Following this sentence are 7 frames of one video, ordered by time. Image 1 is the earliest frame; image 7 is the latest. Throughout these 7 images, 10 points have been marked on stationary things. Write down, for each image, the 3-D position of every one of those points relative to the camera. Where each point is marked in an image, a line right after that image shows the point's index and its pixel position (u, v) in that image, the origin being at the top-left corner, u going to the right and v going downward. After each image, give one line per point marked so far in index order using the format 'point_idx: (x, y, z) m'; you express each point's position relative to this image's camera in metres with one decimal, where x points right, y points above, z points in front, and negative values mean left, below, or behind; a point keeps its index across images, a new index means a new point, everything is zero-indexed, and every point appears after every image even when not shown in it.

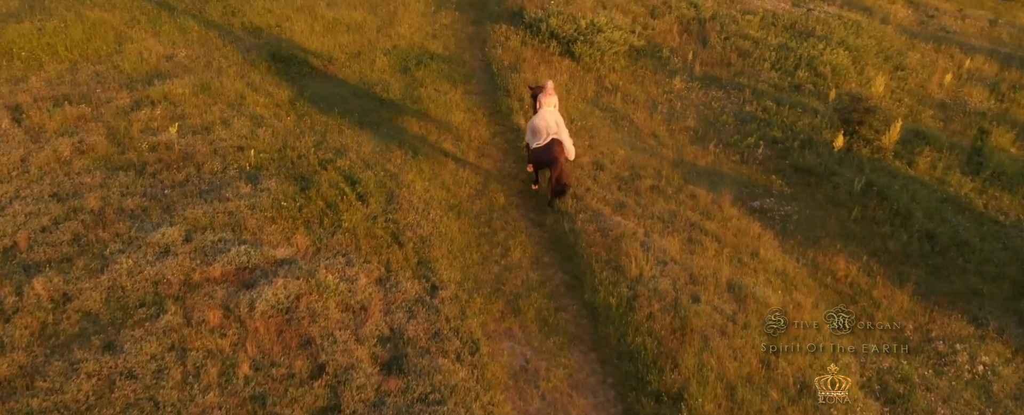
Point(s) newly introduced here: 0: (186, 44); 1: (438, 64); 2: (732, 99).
0: (-5.4, +2.7, +12.7) m
1: (-1.3, +2.6, +13.6) m
2: (+3.8, +1.9, +13.1) m
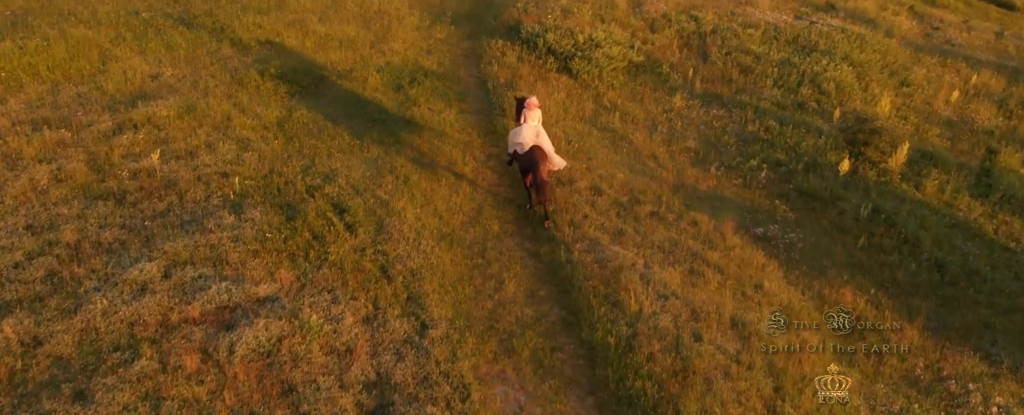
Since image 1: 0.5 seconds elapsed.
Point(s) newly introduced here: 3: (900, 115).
0: (-5.5, +2.3, +12.3) m
1: (-1.4, +2.2, +13.3) m
2: (+3.7, +1.5, +12.7) m
3: (+6.9, +1.7, +13.6) m
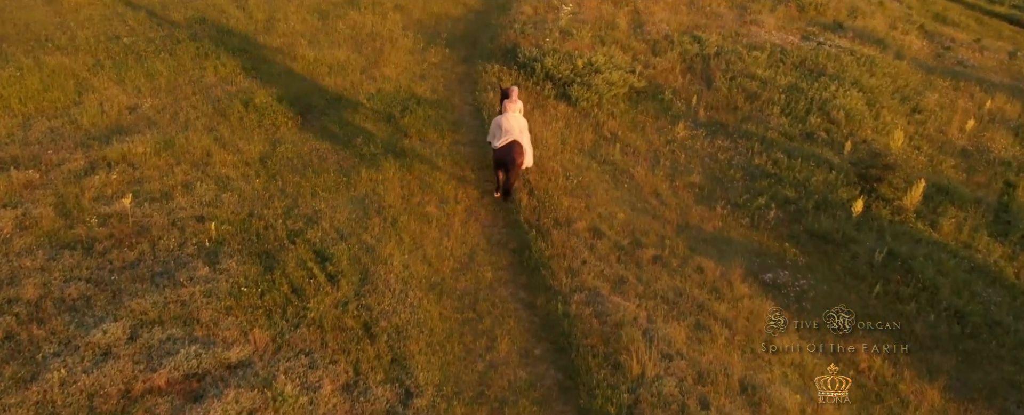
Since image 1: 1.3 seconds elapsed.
0: (-5.6, +1.8, +11.8) m
1: (-1.5, +1.6, +12.7) m
2: (+3.6, +0.9, +12.2) m
3: (+6.9, +1.1, +13.0) m
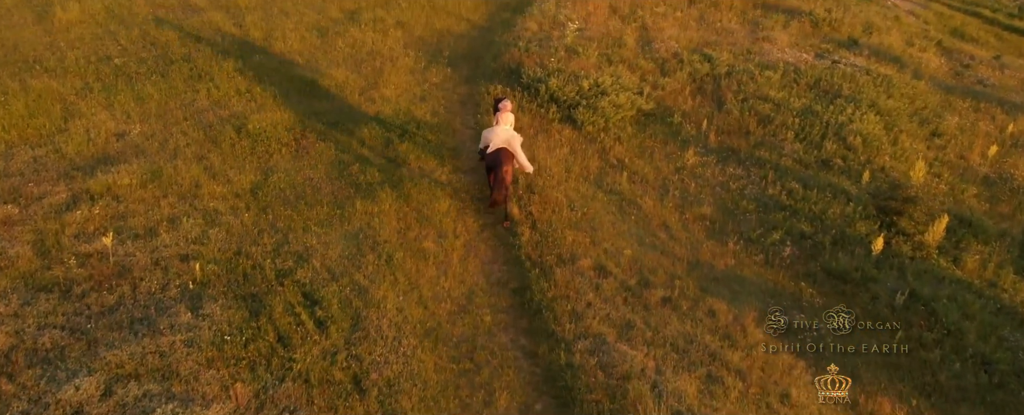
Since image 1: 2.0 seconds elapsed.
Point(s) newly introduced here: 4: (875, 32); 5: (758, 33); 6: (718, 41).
0: (-5.5, +1.3, +11.3) m
1: (-1.4, +1.2, +12.3) m
2: (+3.7, +0.5, +11.7) m
3: (+6.9, +0.6, +12.5) m
4: (+8.5, +4.1, +17.8) m
5: (+5.5, +3.9, +17.2) m
6: (+4.5, +3.6, +16.6) m
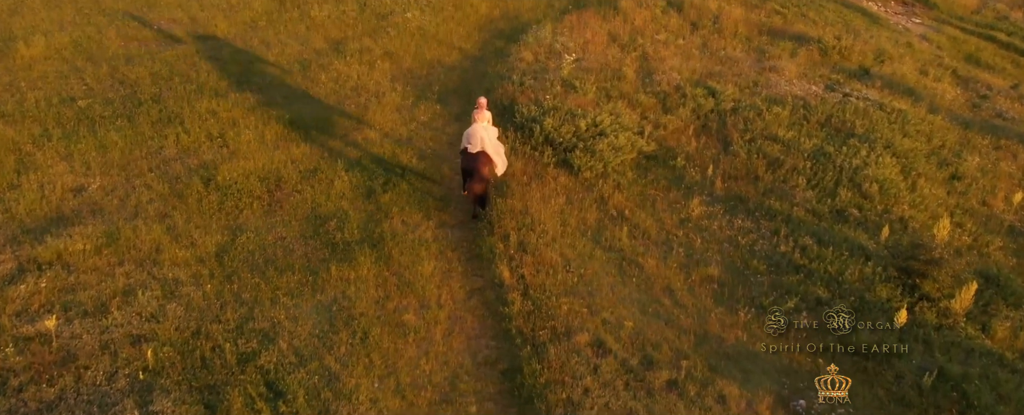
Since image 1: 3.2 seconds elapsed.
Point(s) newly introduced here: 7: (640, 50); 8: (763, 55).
0: (-5.7, +0.5, +10.5) m
1: (-1.5, +0.4, +11.4) m
2: (+3.6, -0.3, +10.8) m
3: (+6.8, -0.2, +11.6) m
4: (+8.4, +3.3, +17.0) m
5: (+5.4, +3.1, +16.3) m
6: (+4.3, +2.8, +15.8) m
7: (+2.8, +3.4, +16.6) m
8: (+5.5, +3.3, +16.7) m
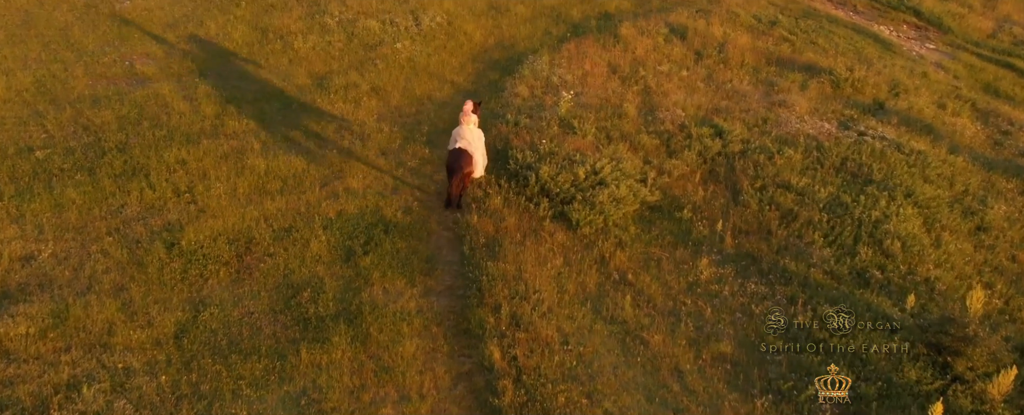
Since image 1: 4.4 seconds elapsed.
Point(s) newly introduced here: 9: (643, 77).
0: (-5.8, -0.3, +9.6) m
1: (-1.6, -0.5, +10.6) m
2: (+3.5, -1.2, +9.9) m
3: (+6.7, -1.1, +10.7) m
4: (+8.3, +2.4, +16.1) m
5: (+5.3, +2.2, +15.5) m
6: (+4.2, +1.9, +14.9) m
7: (+2.7, +2.6, +15.7) m
8: (+5.4, +2.5, +15.9) m
9: (+2.7, +2.7, +15.9) m
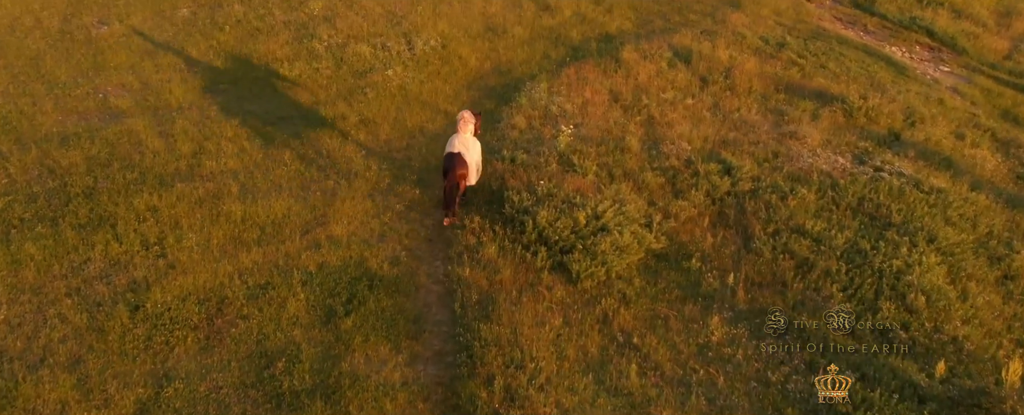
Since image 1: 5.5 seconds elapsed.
0: (-5.8, -1.0, +8.8) m
1: (-1.7, -1.2, +9.8) m
2: (+3.4, -1.9, +9.2) m
3: (+6.6, -1.7, +10.0) m
4: (+8.2, +1.7, +15.3) m
5: (+5.2, +1.5, +14.7) m
6: (+4.2, +1.2, +14.1) m
7: (+2.6, +1.9, +15.0) m
8: (+5.3, +1.8, +15.1) m
9: (+2.7, +2.0, +15.2) m
